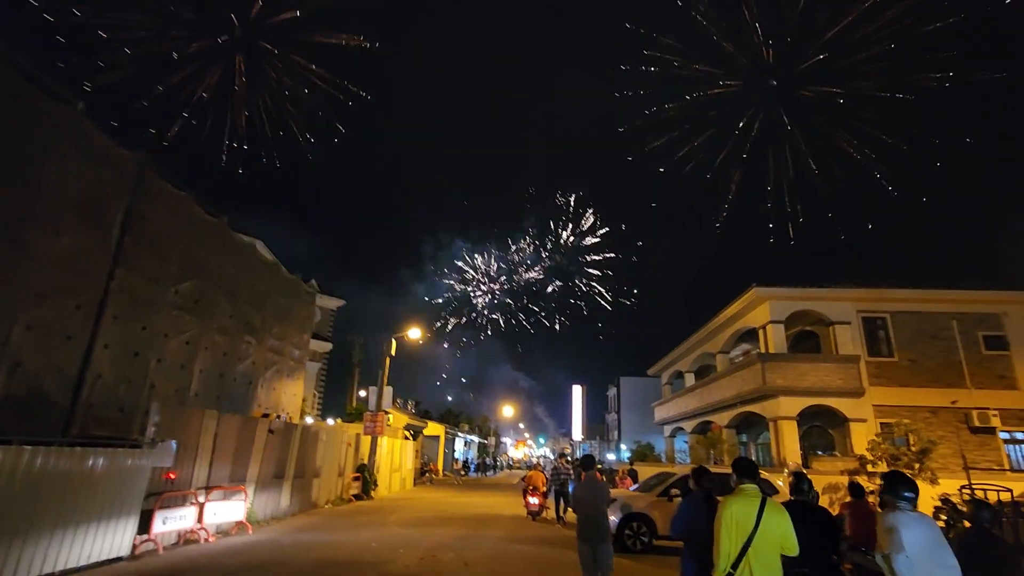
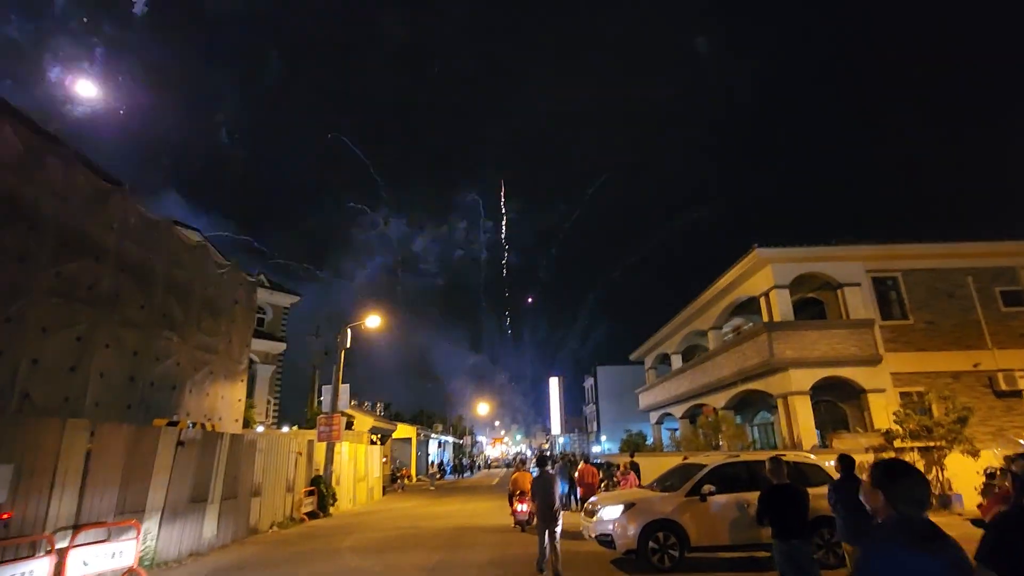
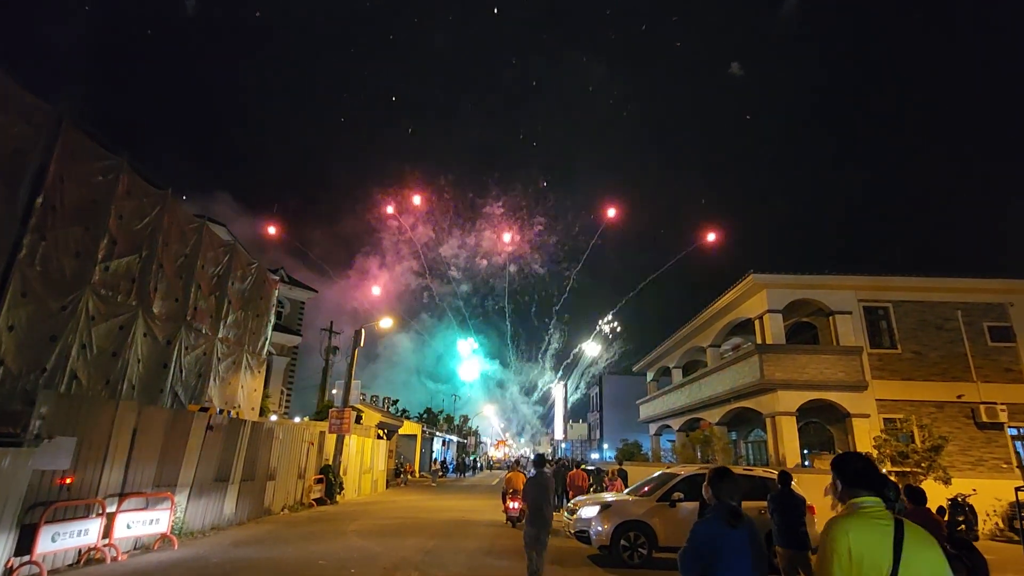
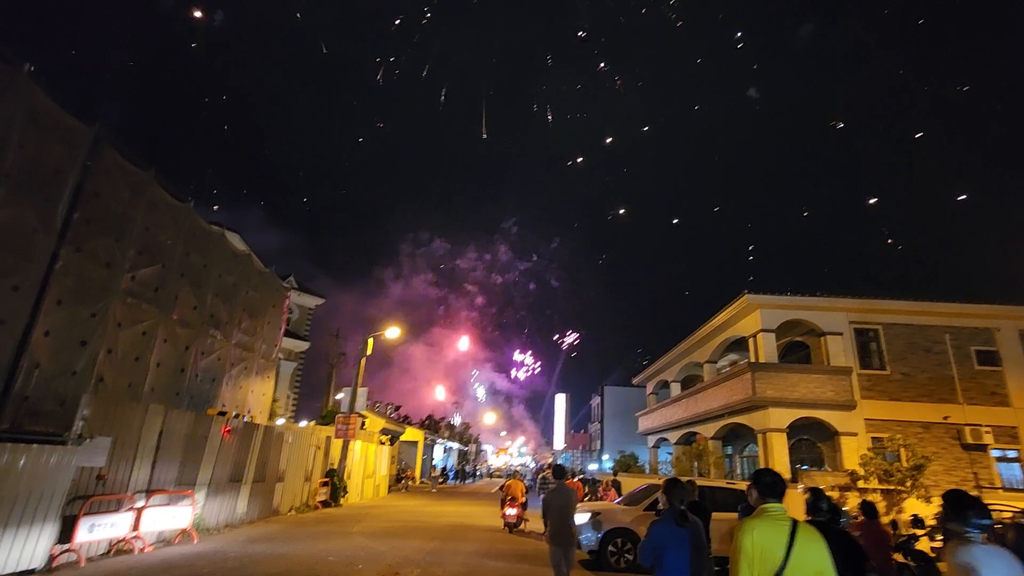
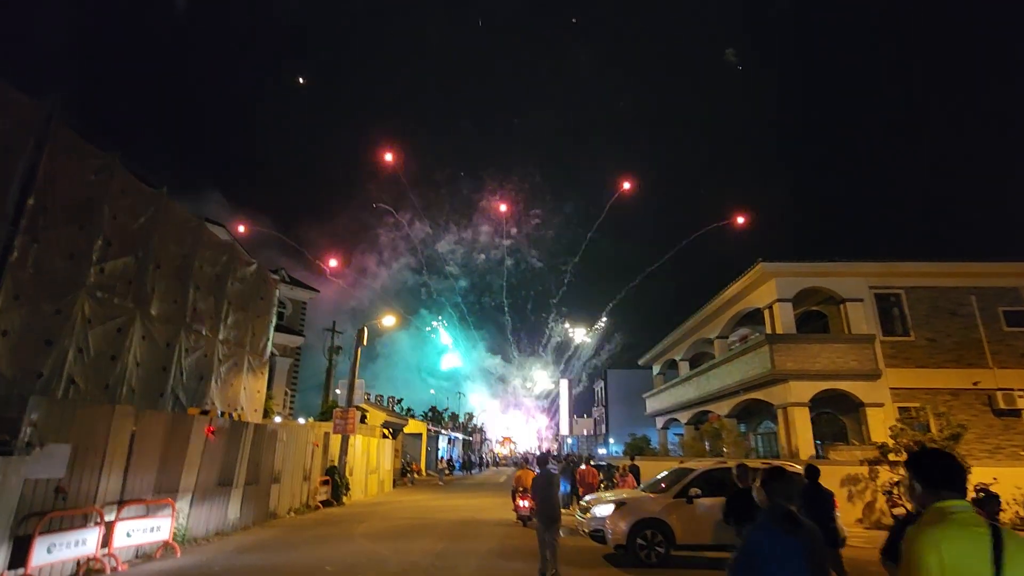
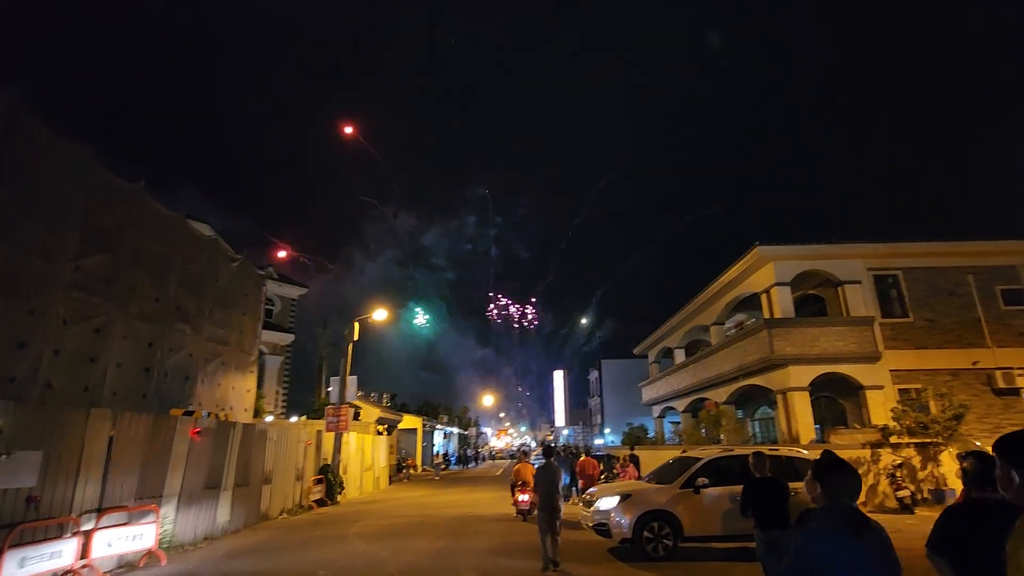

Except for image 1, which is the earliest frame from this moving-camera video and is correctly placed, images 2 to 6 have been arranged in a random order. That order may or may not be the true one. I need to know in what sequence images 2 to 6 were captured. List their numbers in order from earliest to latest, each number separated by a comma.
4, 3, 5, 6, 2
